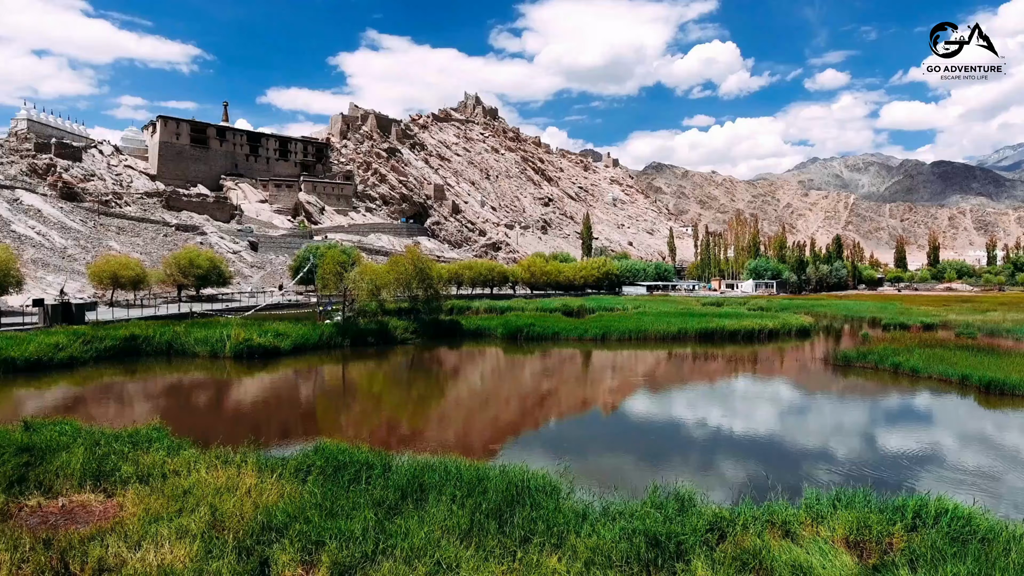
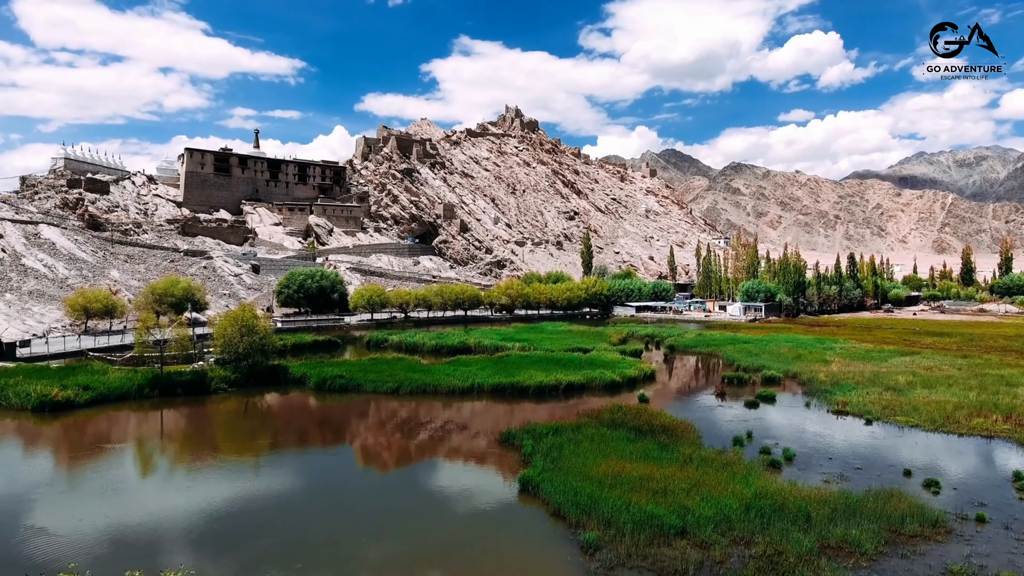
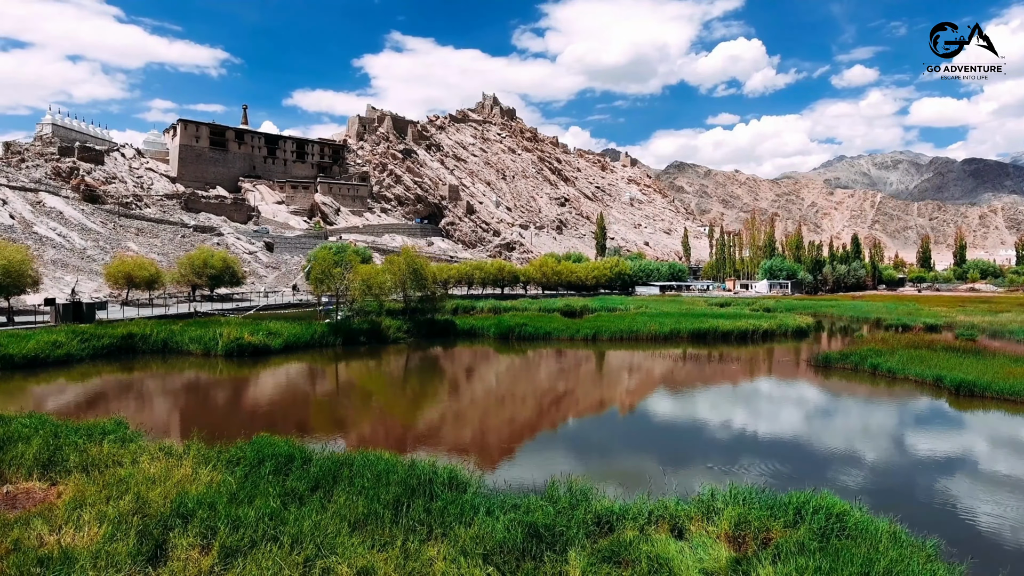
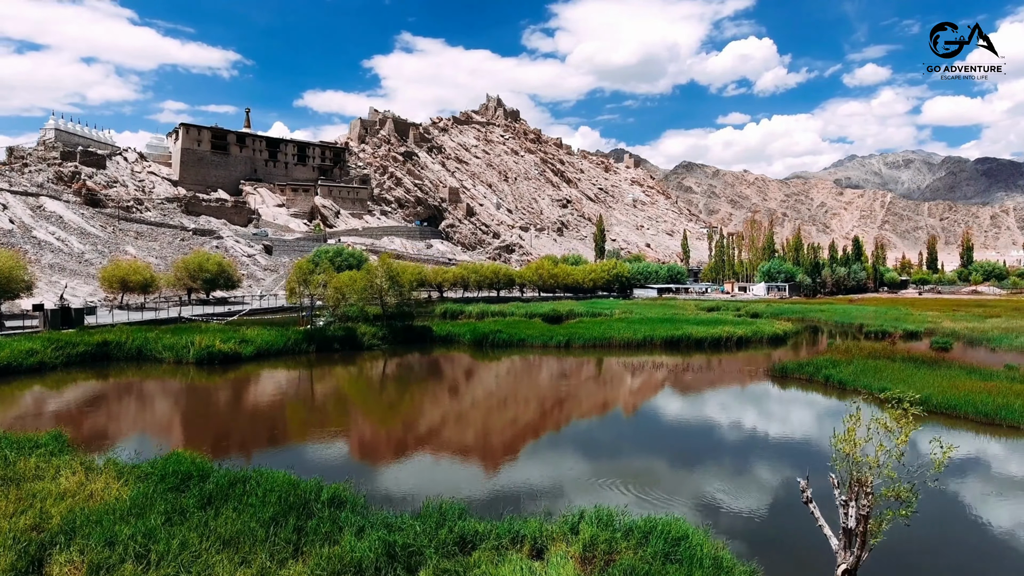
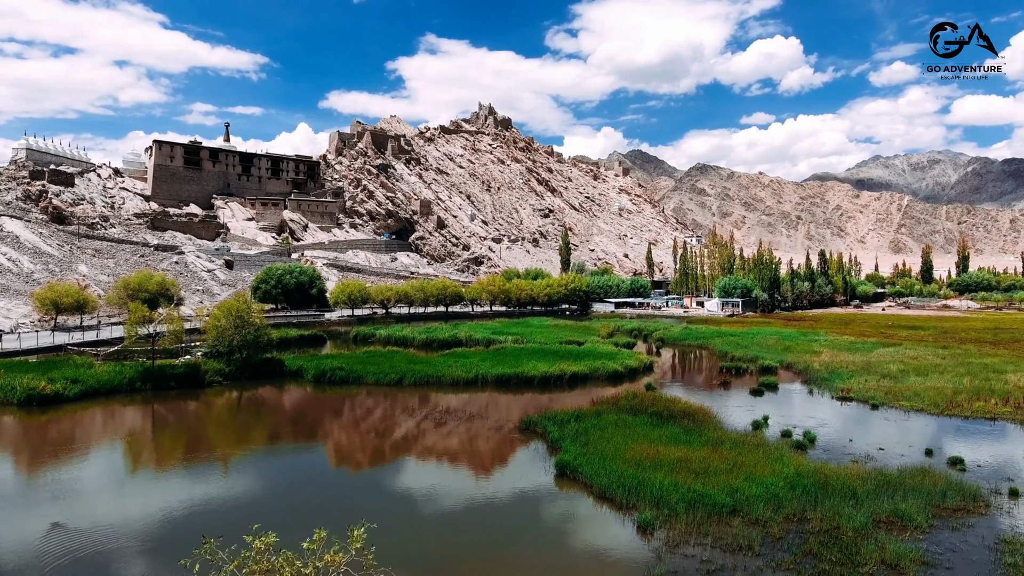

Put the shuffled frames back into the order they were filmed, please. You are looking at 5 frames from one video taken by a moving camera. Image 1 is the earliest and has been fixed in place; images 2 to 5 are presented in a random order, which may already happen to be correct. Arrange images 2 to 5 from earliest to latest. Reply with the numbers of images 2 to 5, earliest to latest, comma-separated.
3, 4, 5, 2
